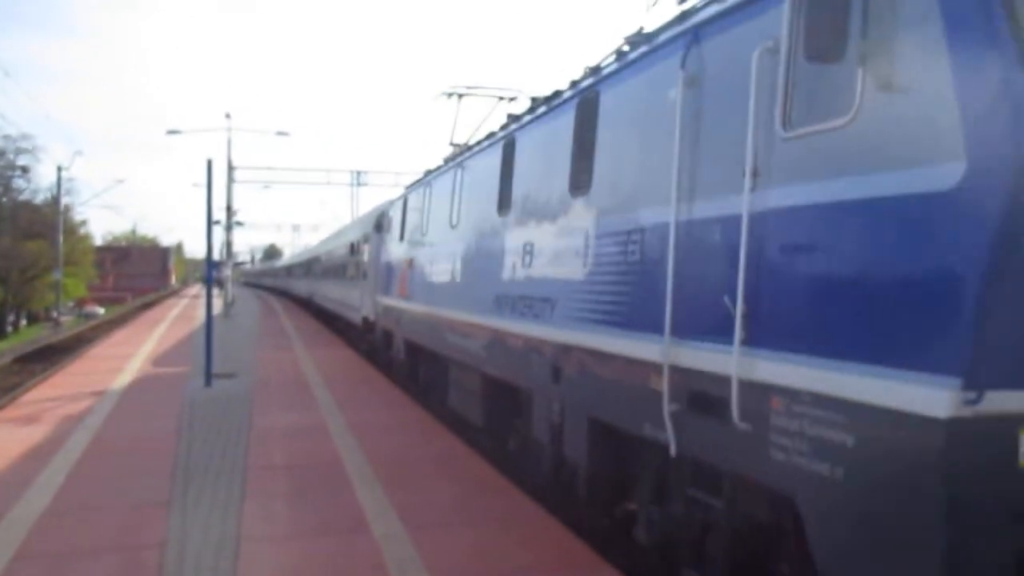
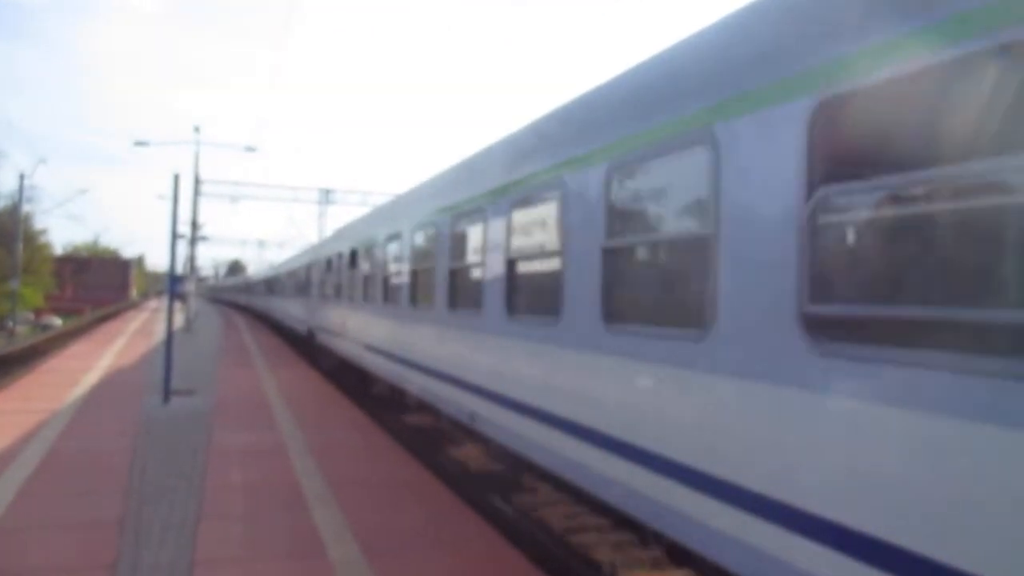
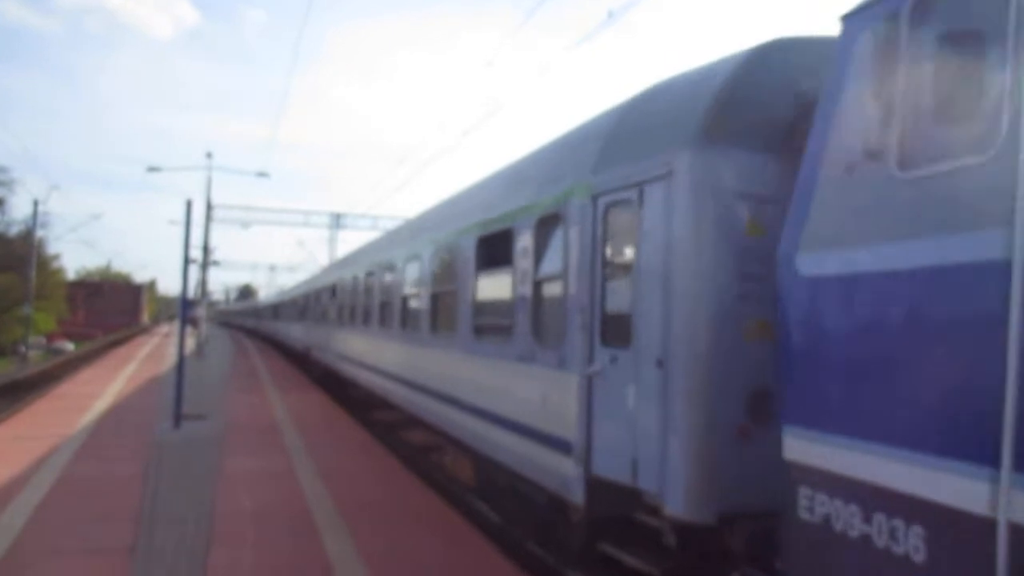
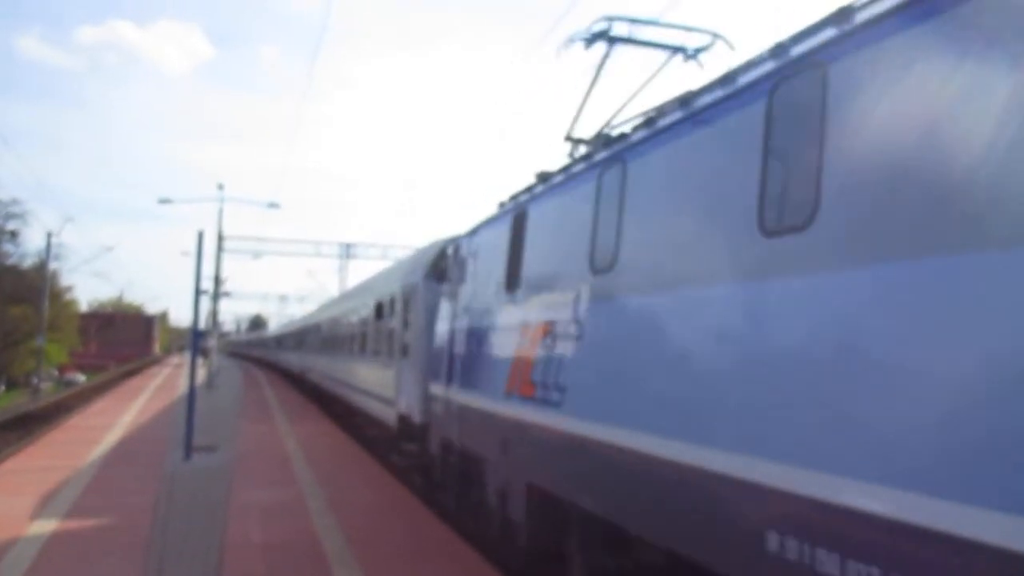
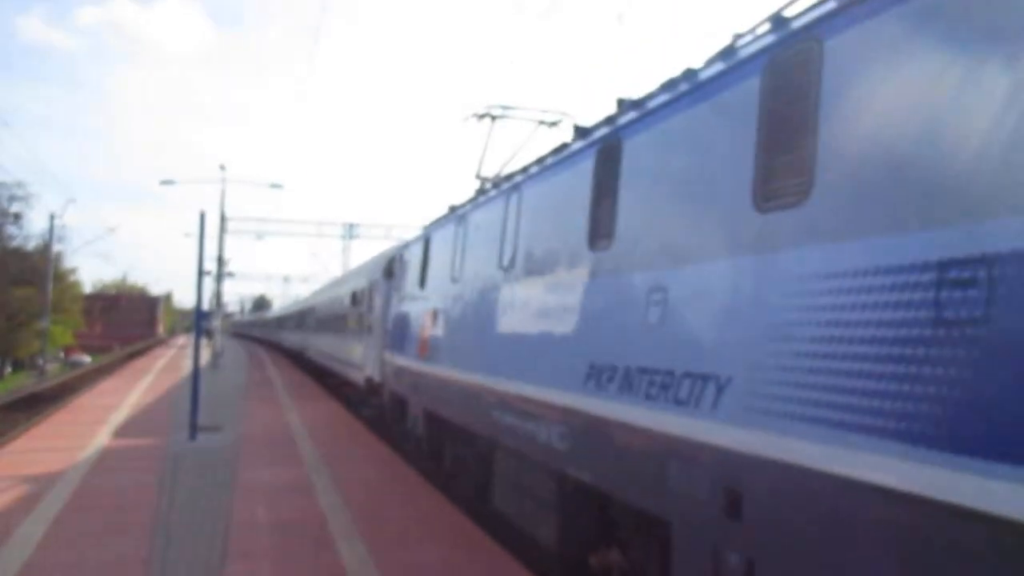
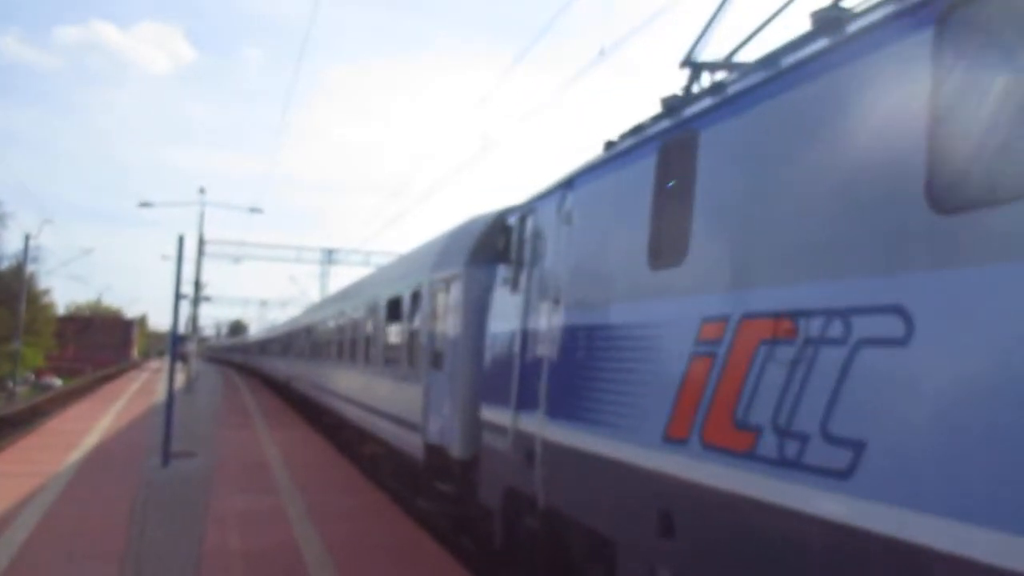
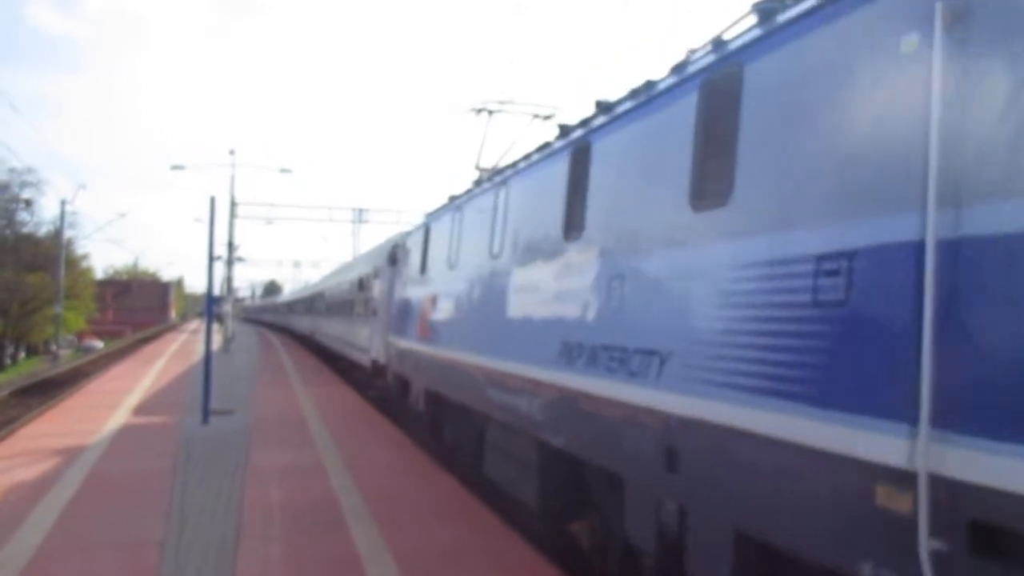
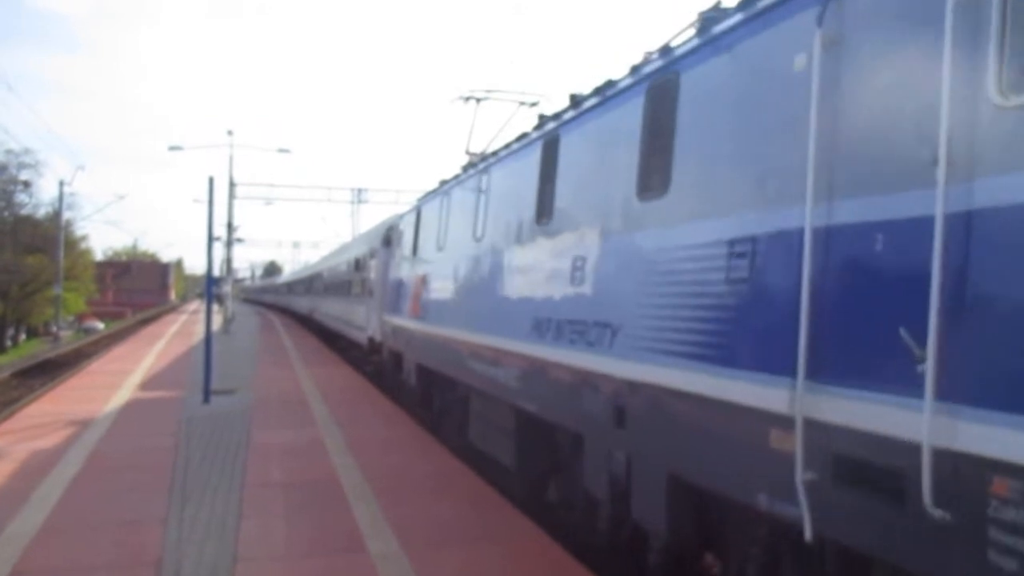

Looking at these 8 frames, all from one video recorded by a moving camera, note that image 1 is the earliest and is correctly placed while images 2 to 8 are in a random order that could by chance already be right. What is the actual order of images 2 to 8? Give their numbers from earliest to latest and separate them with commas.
8, 7, 5, 4, 6, 3, 2
